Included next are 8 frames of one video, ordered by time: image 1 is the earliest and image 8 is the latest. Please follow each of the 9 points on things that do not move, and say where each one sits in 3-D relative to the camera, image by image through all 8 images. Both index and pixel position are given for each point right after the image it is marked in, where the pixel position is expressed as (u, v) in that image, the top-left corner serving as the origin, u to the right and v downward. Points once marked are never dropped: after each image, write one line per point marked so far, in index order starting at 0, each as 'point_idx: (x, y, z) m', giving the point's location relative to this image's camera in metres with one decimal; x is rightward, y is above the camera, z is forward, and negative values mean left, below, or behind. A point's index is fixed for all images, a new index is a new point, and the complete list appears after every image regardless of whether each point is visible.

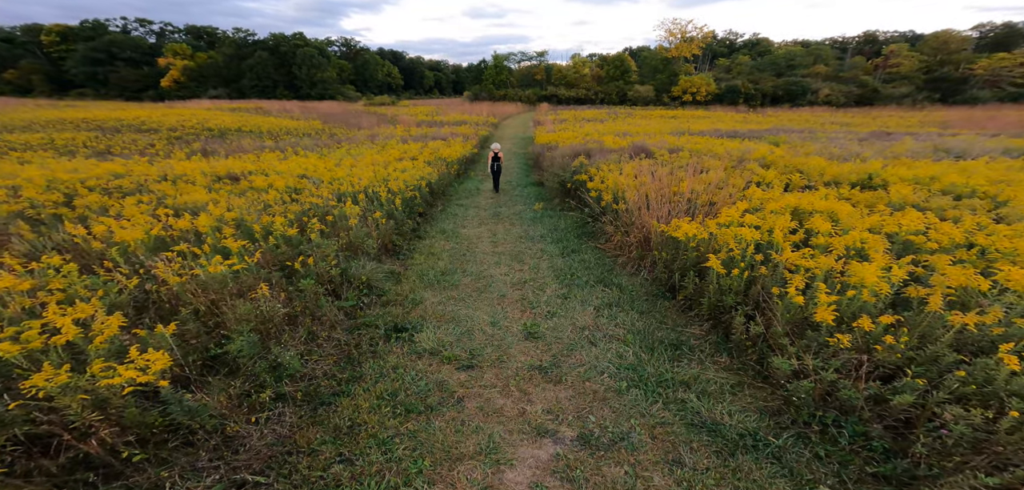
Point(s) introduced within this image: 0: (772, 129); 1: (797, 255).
0: (+12.5, +5.5, +17.9) m
1: (+2.4, -0.1, +3.1) m
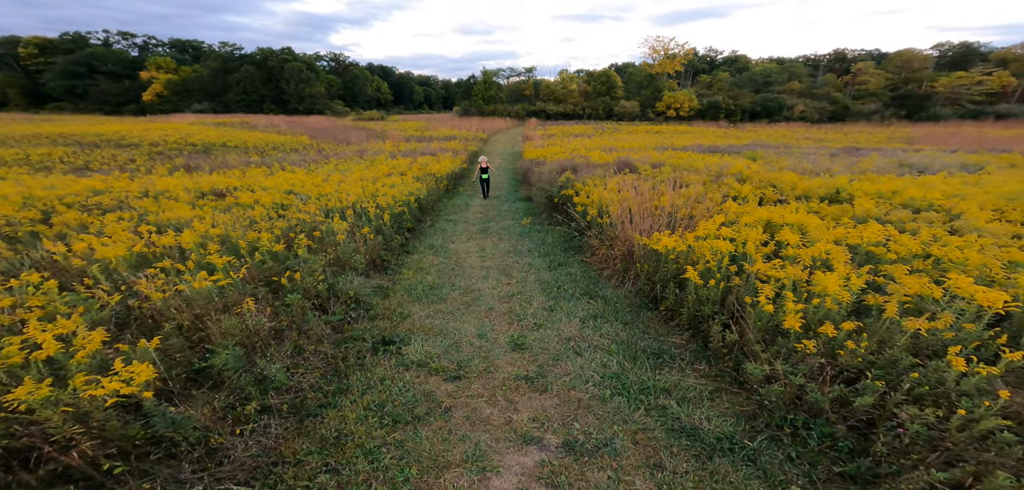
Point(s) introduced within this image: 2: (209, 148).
0: (+11.8, +5.0, +18.6) m
1: (+2.3, -0.2, +3.3) m
2: (-15.4, +4.9, +19.0) m
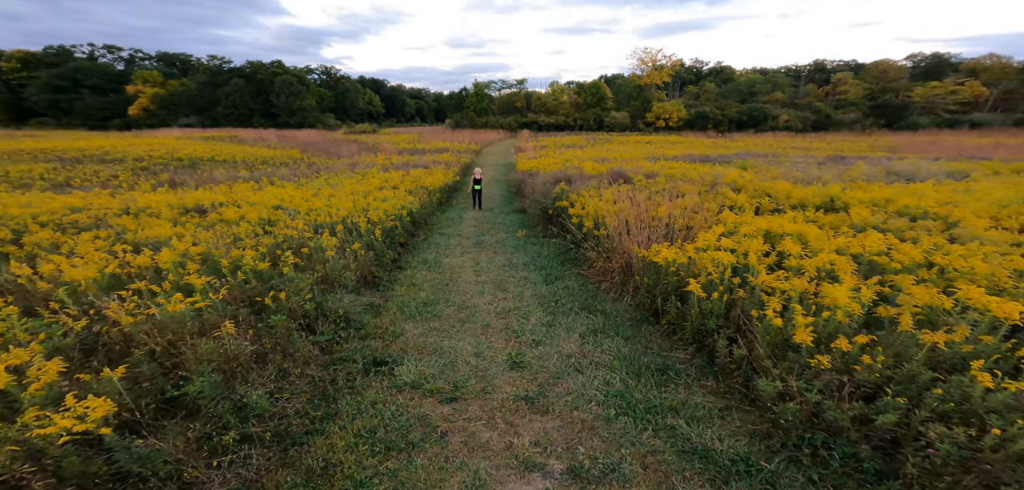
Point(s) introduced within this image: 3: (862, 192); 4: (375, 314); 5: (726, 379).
0: (+11.4, +4.6, +18.9) m
1: (+2.2, -0.3, +3.2) m
2: (-15.8, +4.2, +18.7) m
3: (+5.5, +0.8, +5.9) m
4: (-1.6, -0.8, +4.5) m
5: (+1.9, -1.2, +3.2) m
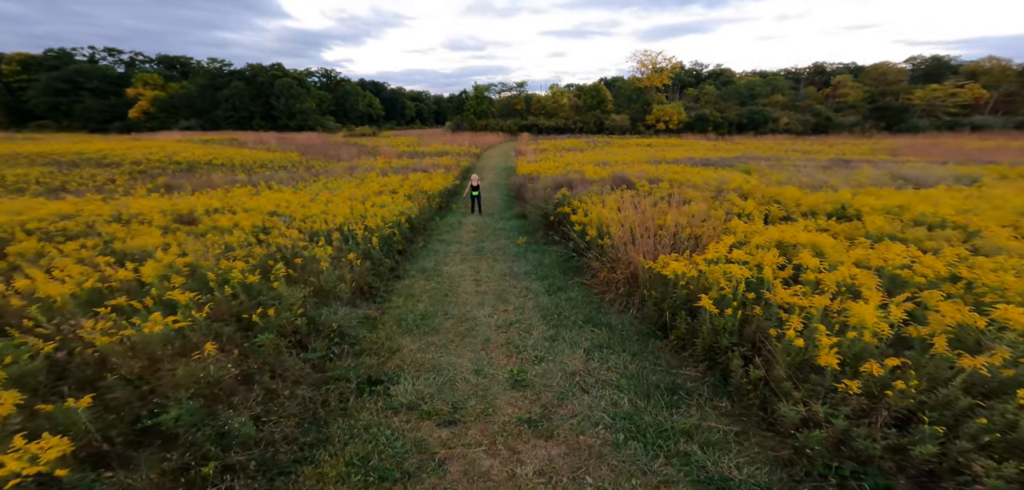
0: (+11.4, +4.4, +18.7) m
1: (+2.3, -0.4, +3.0) m
2: (-15.8, +4.0, +18.6) m
3: (+5.5, +0.7, +5.7) m
4: (-1.6, -1.0, +4.3) m
5: (+1.9, -1.3, +3.1) m
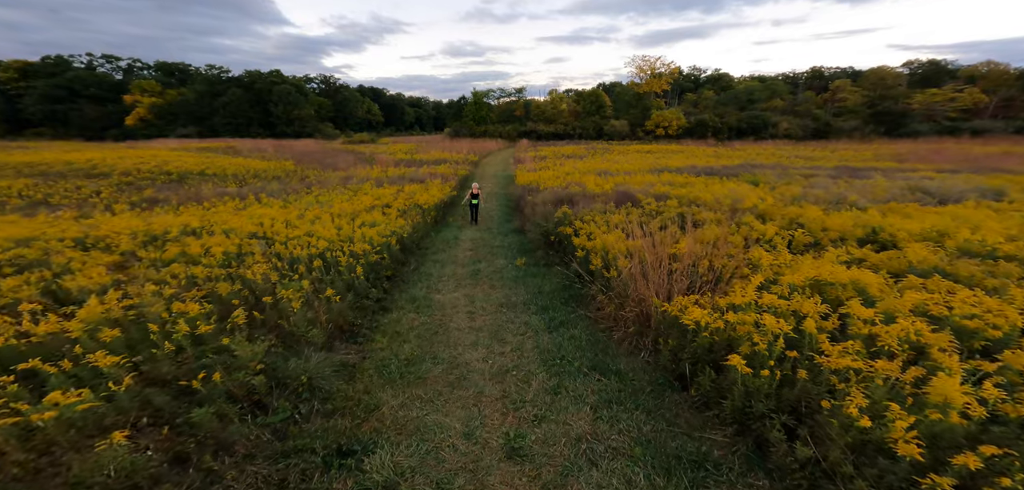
0: (+11.4, +3.9, +18.3) m
1: (+2.2, -0.7, +2.5) m
2: (-15.8, +3.4, +18.1) m
3: (+5.5, +0.3, +5.2) m
4: (-1.7, -1.3, +3.8) m
5: (+1.8, -1.6, +2.5) m
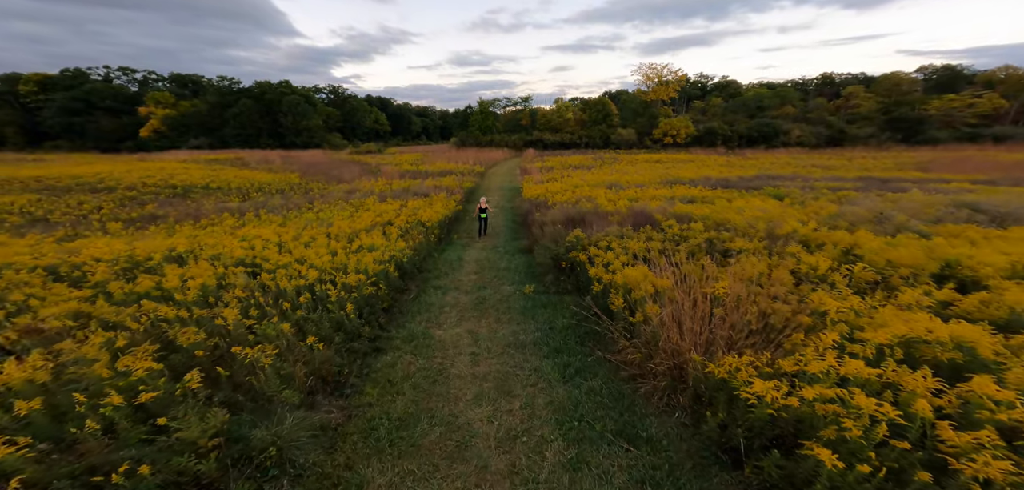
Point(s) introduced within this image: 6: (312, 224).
0: (+11.7, +3.2, +17.5) m
1: (+2.3, -1.1, +1.9) m
2: (-15.5, +2.7, +17.9) m
3: (+5.6, -0.1, +4.5) m
4: (-1.6, -1.7, +3.2) m
5: (+1.9, -2.0, +1.9) m
6: (-5.1, +0.5, +9.5) m
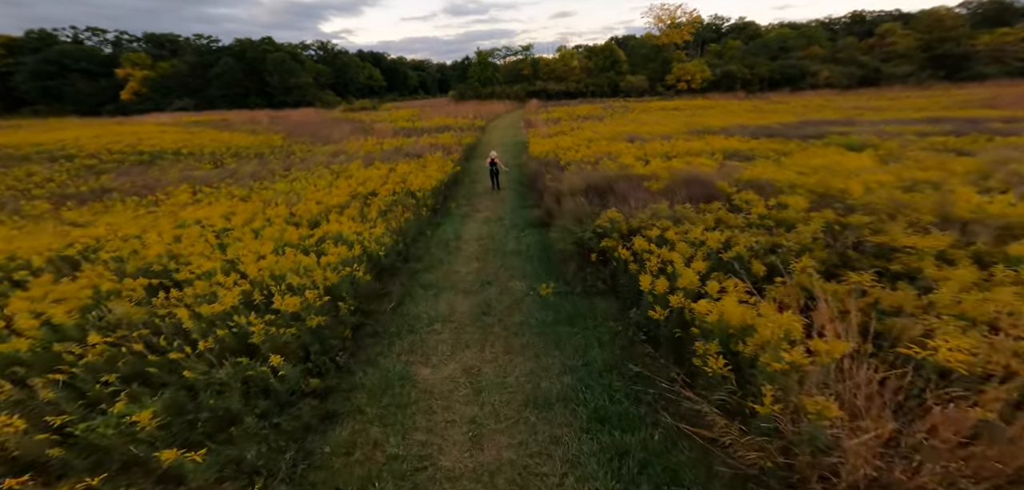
0: (+11.9, +4.9, +15.1) m
1: (+2.4, -1.4, +0.2) m
2: (-15.2, +3.8, +15.9) m
3: (+5.7, 0.0, +2.7) m
4: (-1.4, -2.0, +1.7) m
5: (+2.0, -2.3, +0.4) m
6: (-4.9, +0.9, +7.7) m
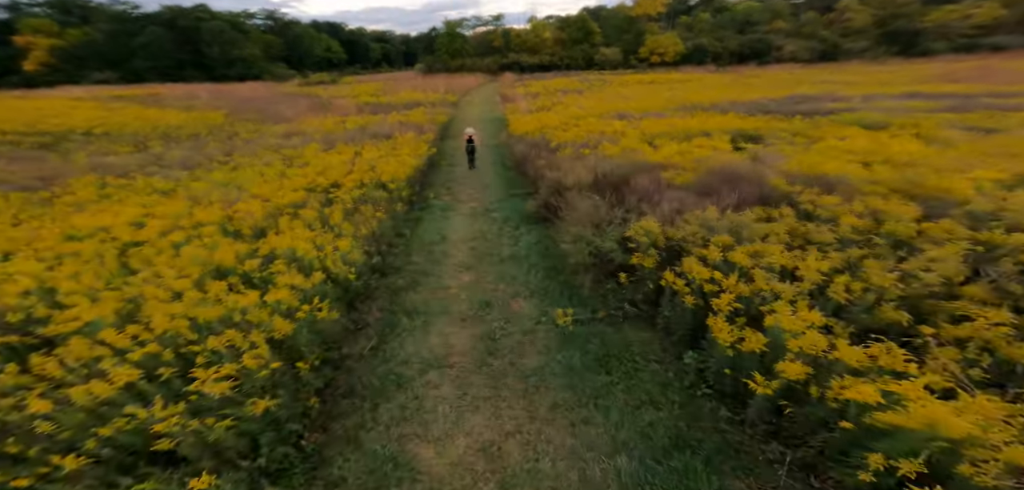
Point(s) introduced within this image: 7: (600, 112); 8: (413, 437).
0: (+11.1, +5.7, +14.6) m
1: (+2.9, -1.8, -0.5) m
2: (-16.0, +3.8, +13.4) m
3: (+6.0, -0.1, +2.1) m
4: (-1.0, -2.4, +0.6) m
5: (+2.6, -2.7, -0.4) m
6: (-5.0, +0.8, +6.2) m
7: (+3.3, +4.9, +13.7) m
8: (-0.7, -1.4, +2.7) m
